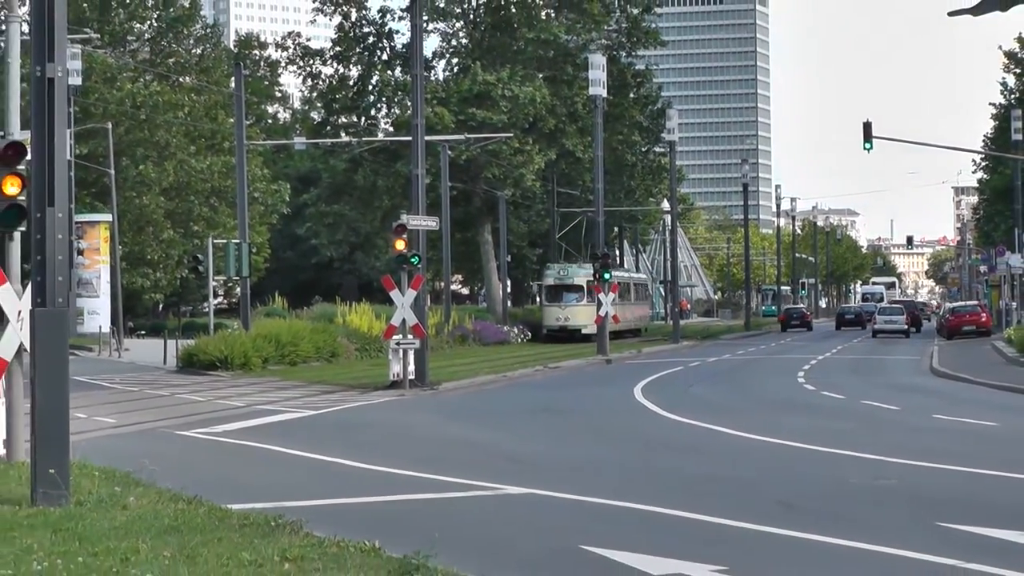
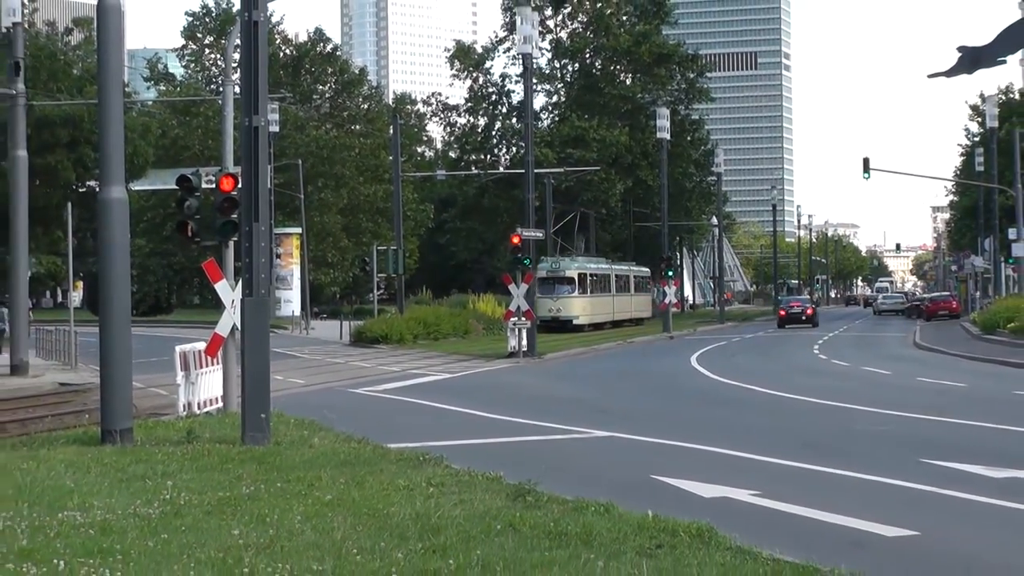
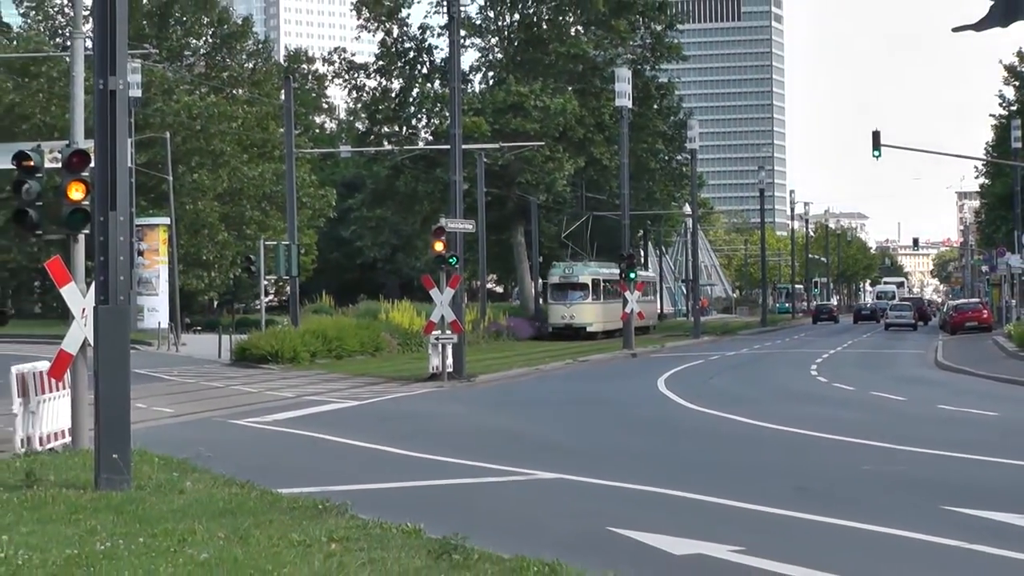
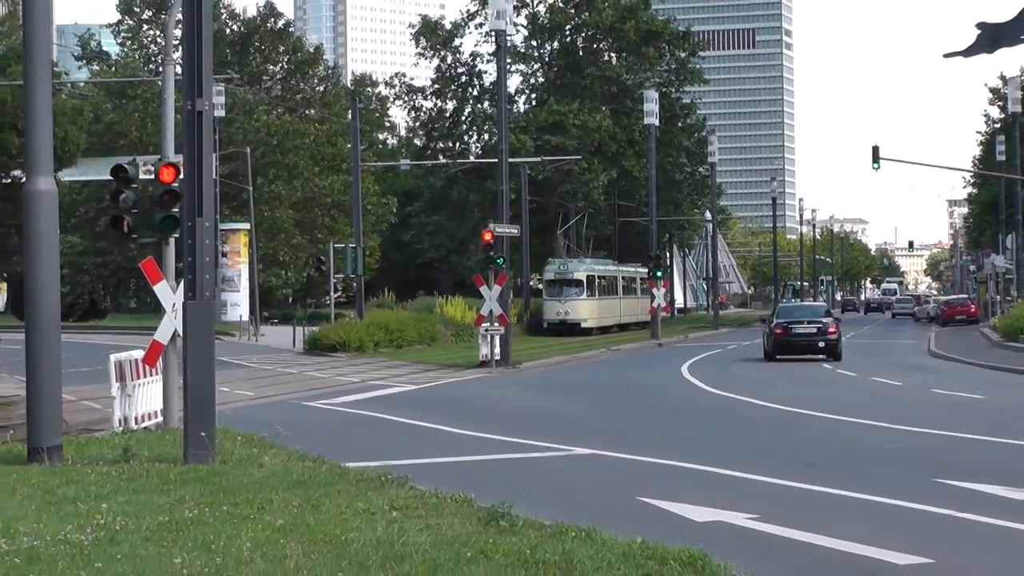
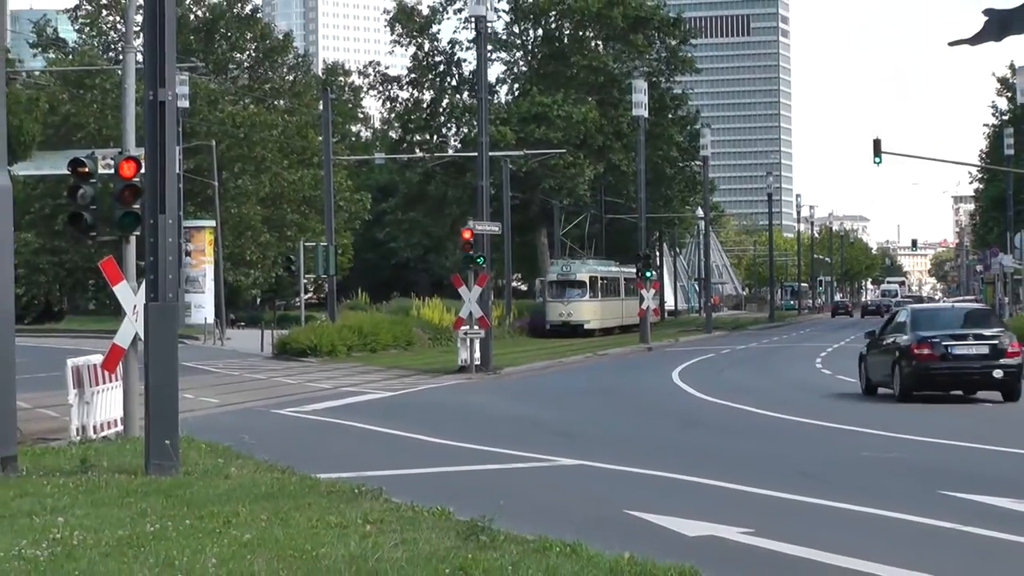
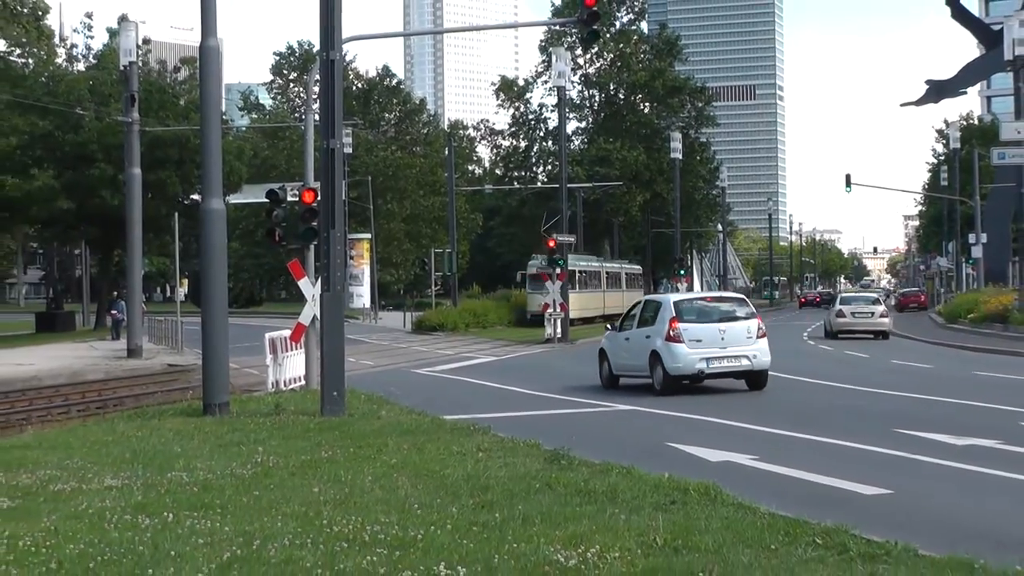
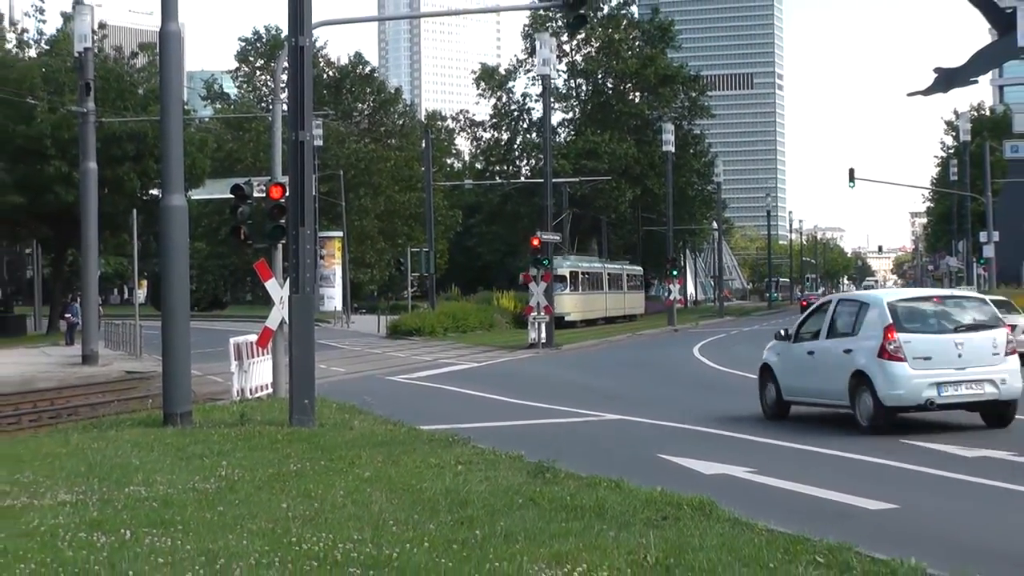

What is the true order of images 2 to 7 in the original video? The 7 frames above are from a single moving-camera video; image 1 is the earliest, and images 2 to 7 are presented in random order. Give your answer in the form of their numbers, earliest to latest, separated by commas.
3, 5, 4, 2, 7, 6
